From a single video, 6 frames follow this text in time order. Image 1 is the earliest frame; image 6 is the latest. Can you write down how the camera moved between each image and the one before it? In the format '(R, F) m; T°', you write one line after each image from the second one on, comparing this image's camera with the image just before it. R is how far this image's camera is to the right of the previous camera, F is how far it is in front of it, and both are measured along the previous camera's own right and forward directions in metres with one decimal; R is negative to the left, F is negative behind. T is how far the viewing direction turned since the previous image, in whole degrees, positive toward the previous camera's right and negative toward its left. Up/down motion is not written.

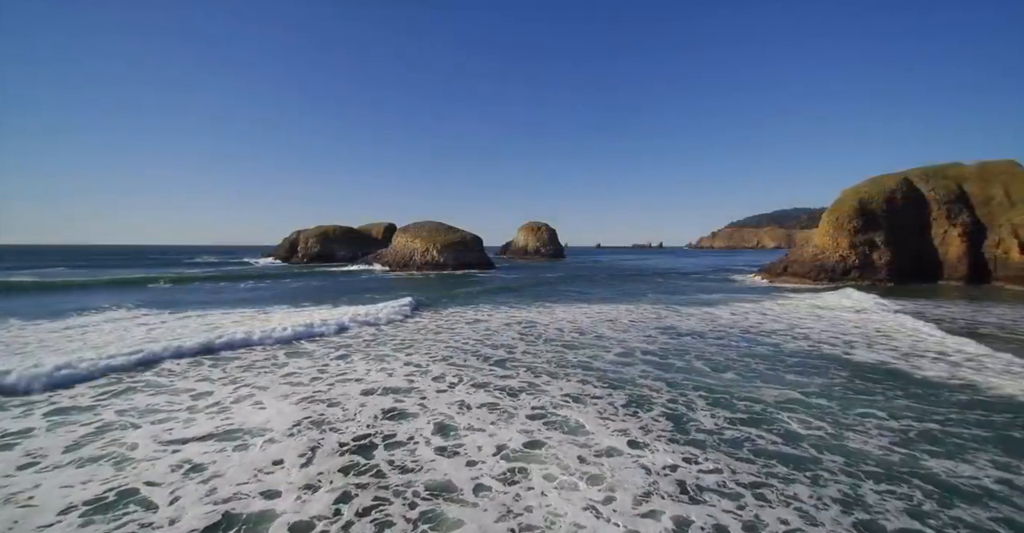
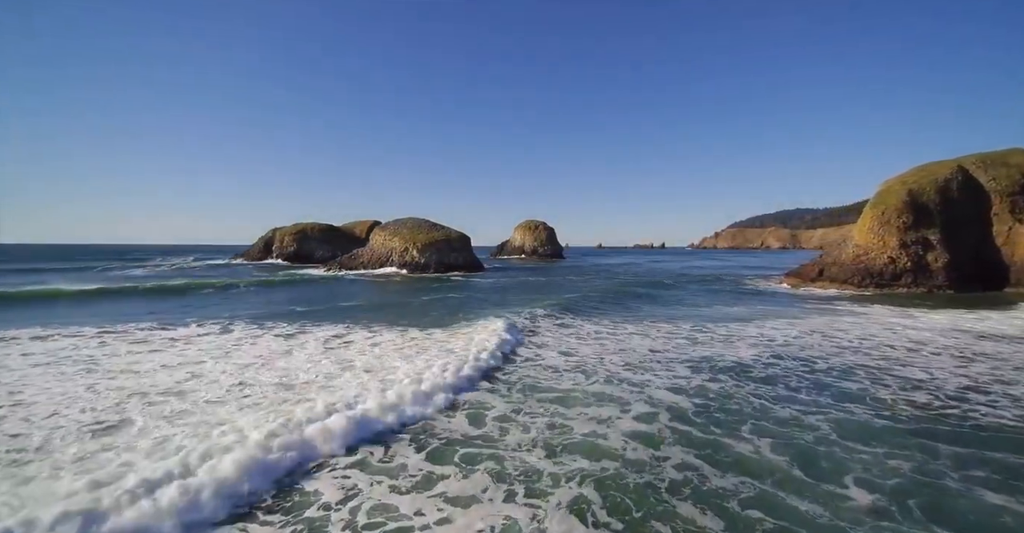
(+0.7, +5.3) m; 0°
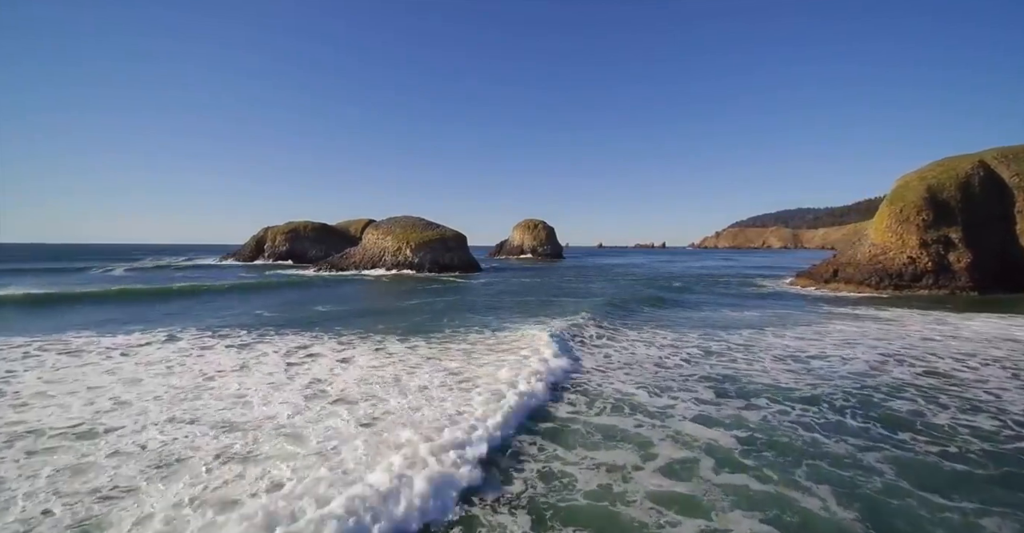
(+0.2, +1.6) m; 0°
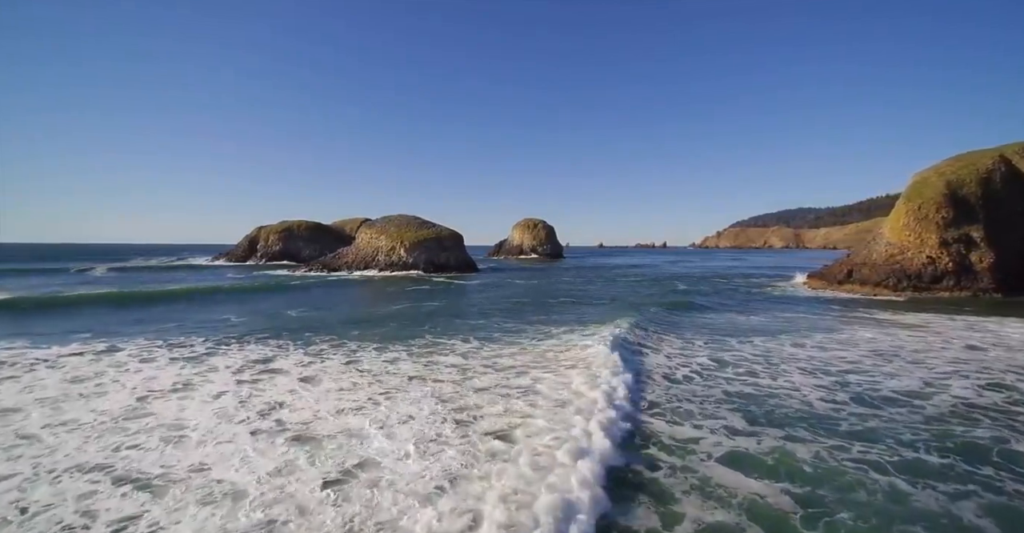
(+0.1, +1.4) m; 0°
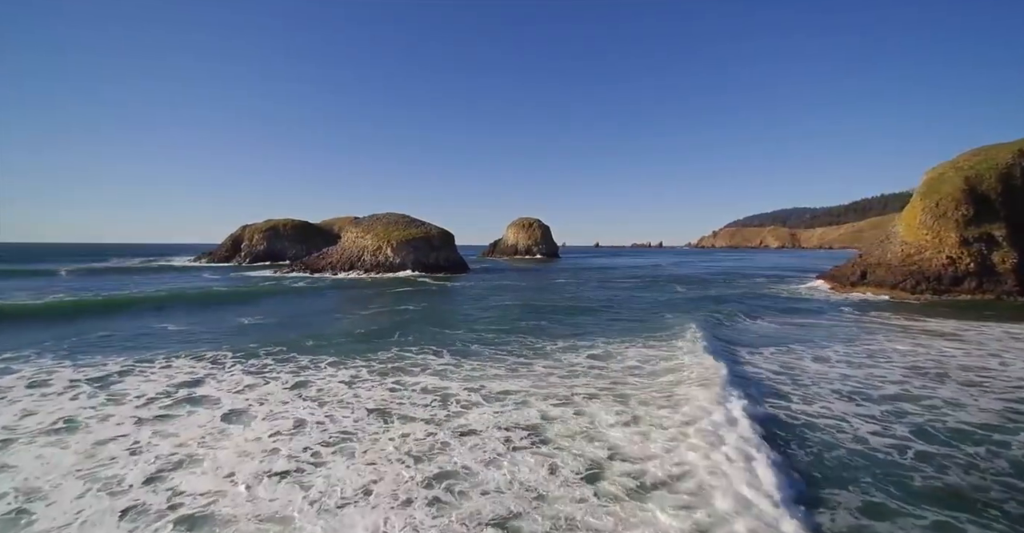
(+0.2, +1.8) m; +1°
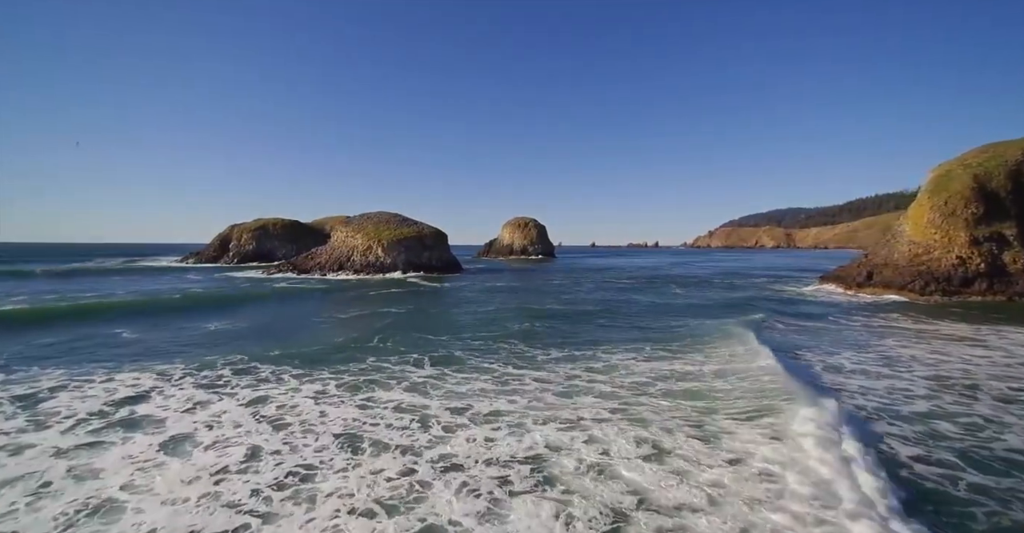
(0.0, +1.0) m; +1°
